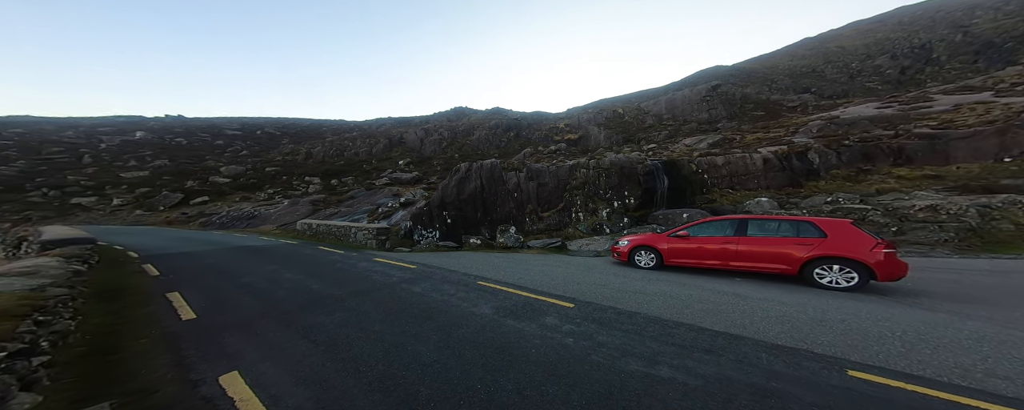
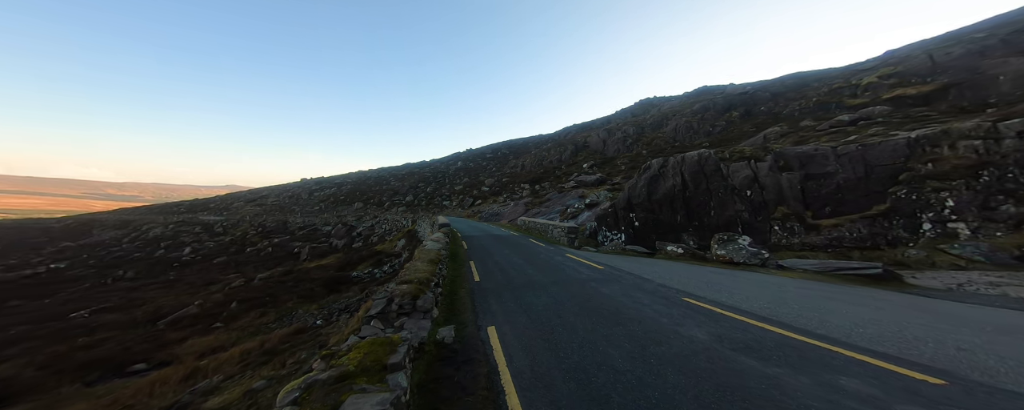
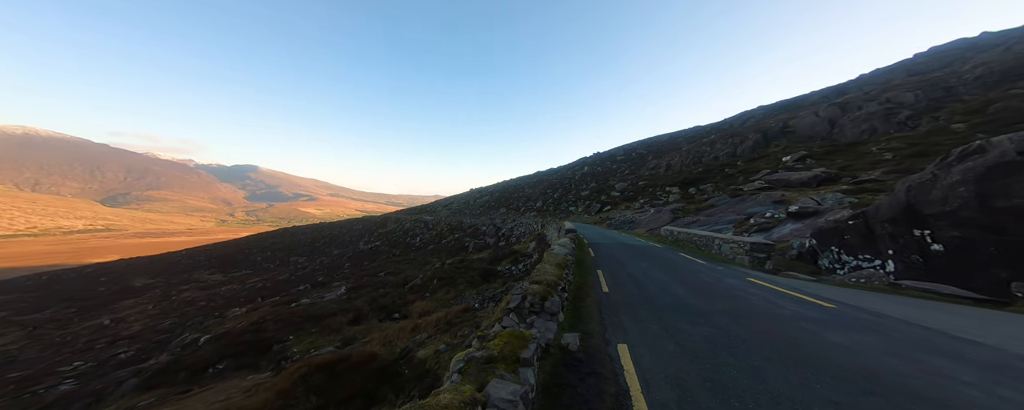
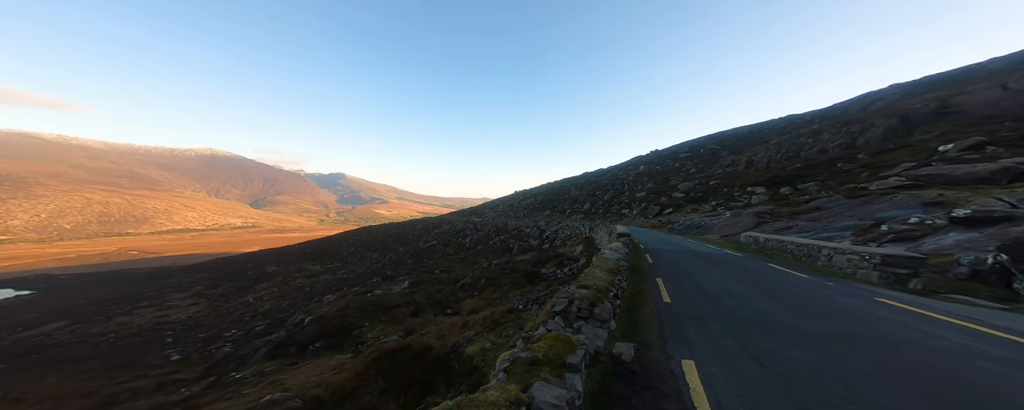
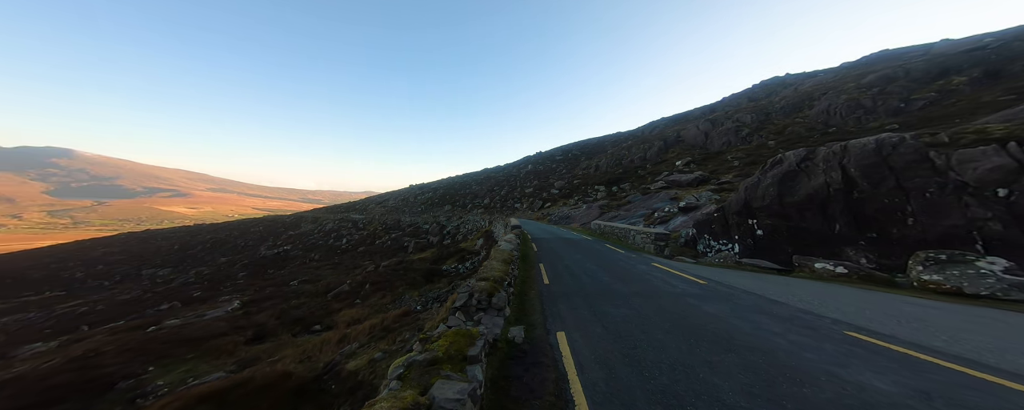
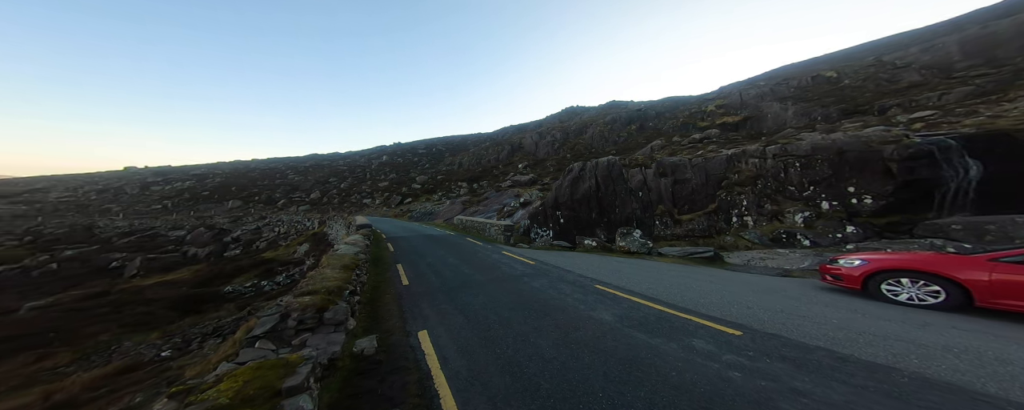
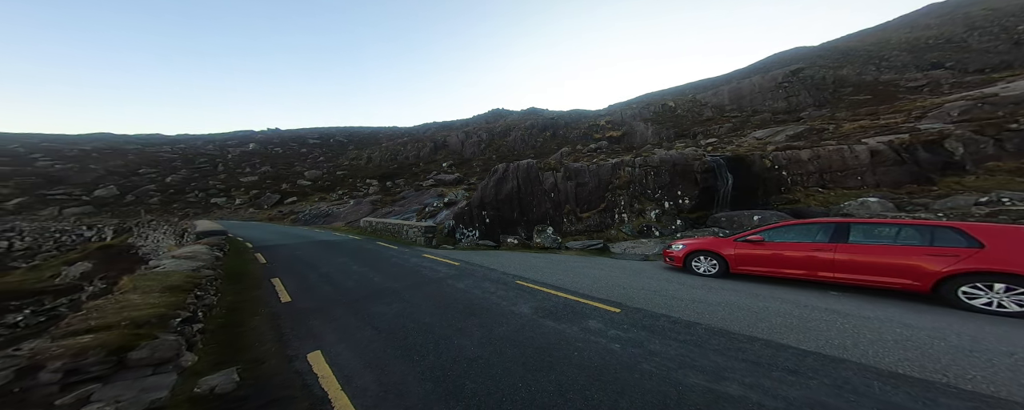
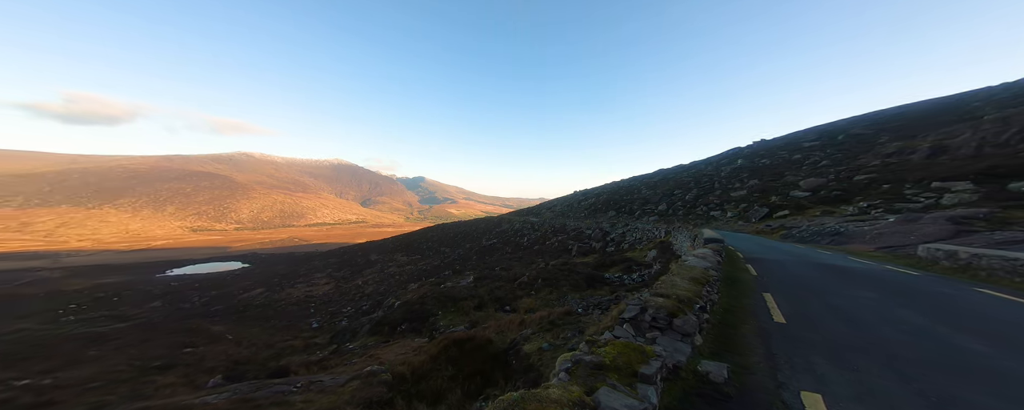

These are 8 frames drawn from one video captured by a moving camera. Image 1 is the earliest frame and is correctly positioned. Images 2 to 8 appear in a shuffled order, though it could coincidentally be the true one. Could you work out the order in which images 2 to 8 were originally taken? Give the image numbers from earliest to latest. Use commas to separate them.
7, 6, 2, 5, 3, 4, 8
